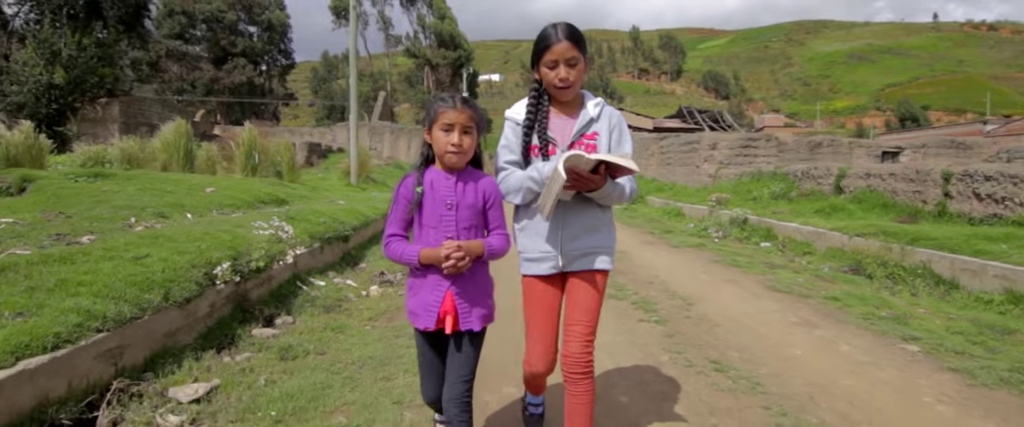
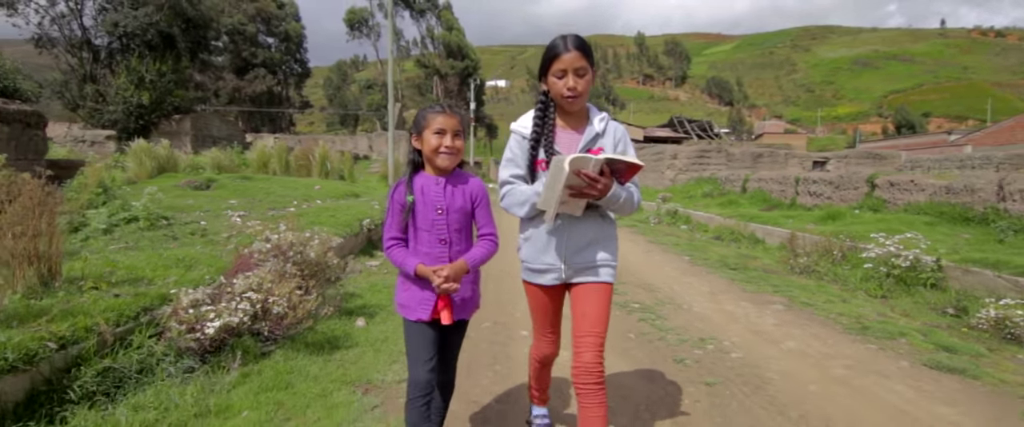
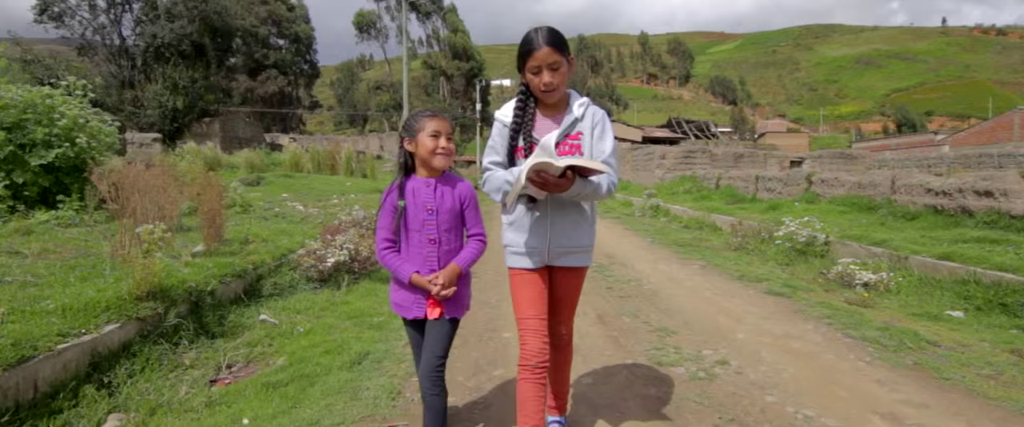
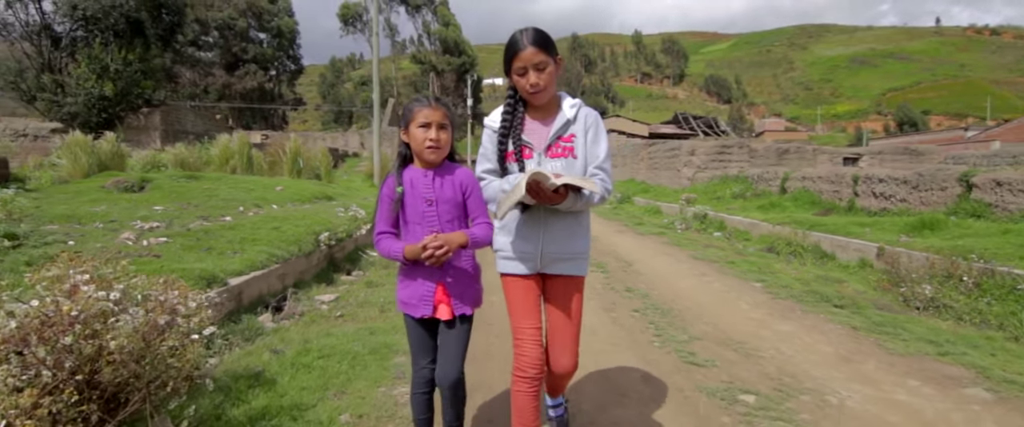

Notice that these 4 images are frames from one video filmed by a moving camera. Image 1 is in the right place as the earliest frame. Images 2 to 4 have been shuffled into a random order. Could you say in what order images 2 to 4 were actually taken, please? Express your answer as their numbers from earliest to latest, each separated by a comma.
4, 2, 3
